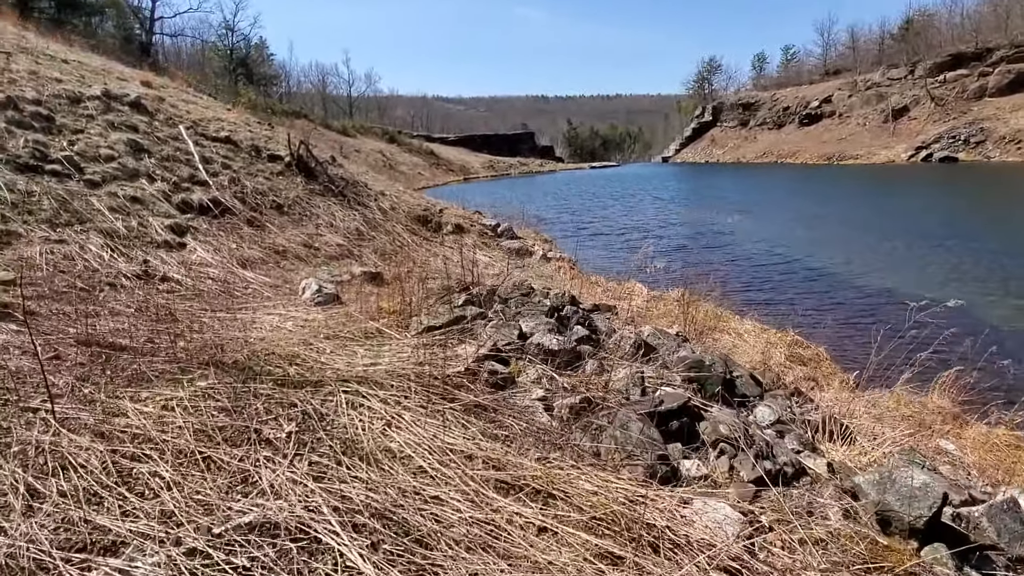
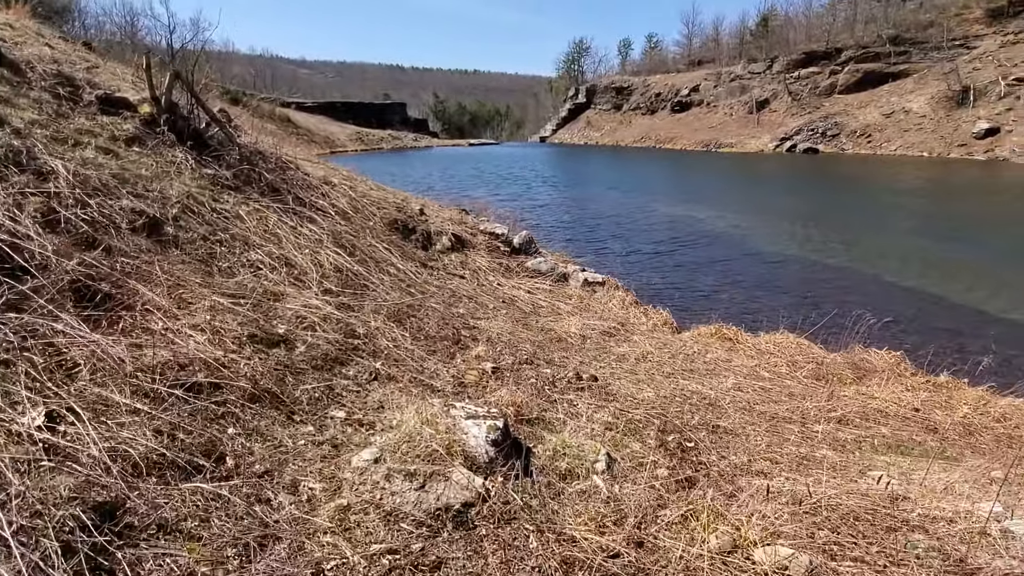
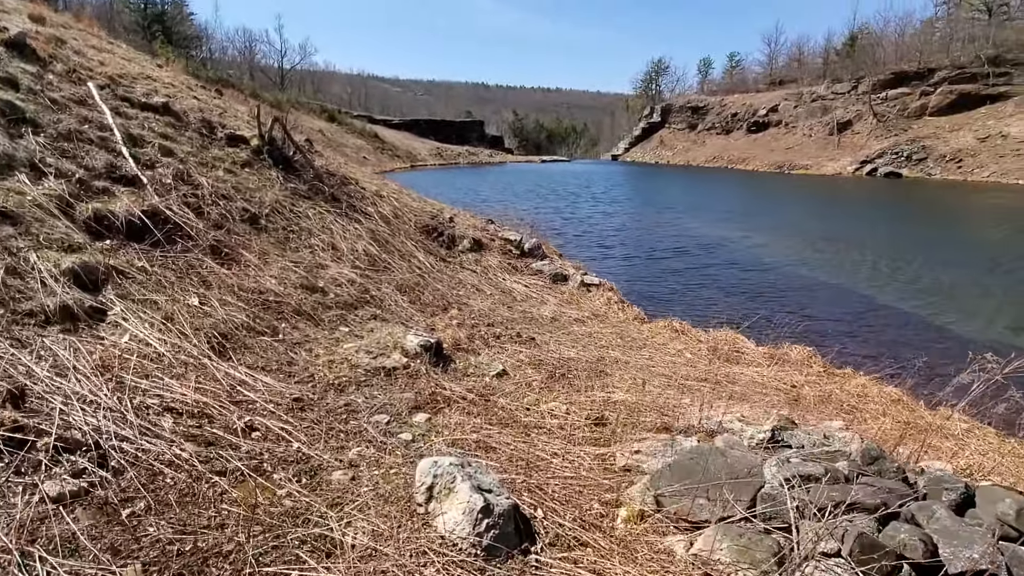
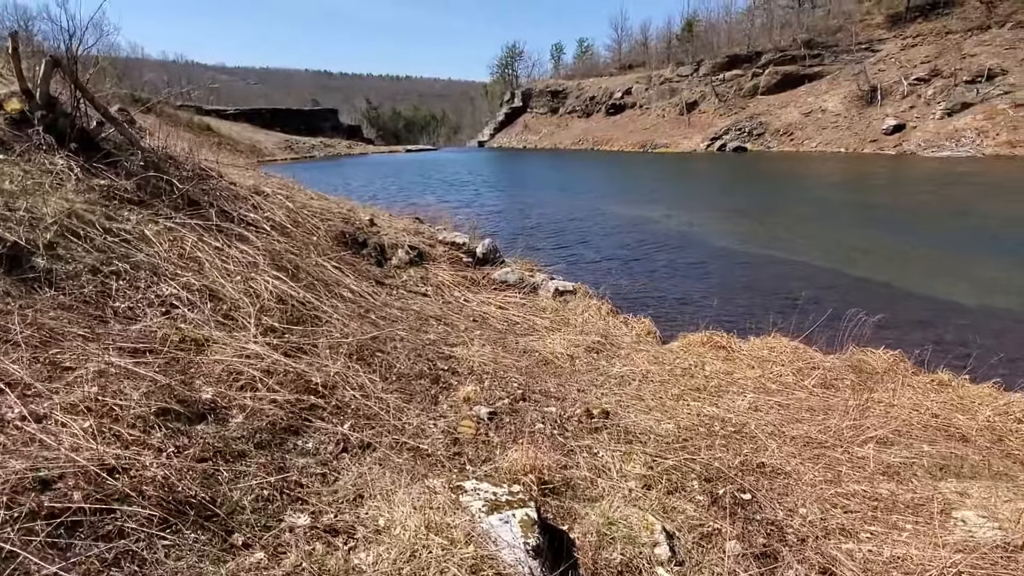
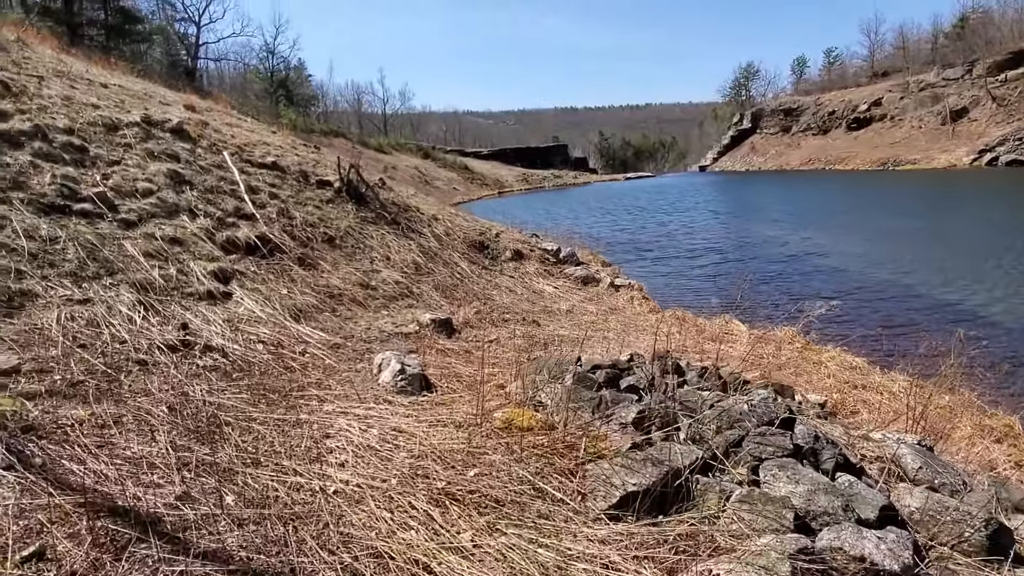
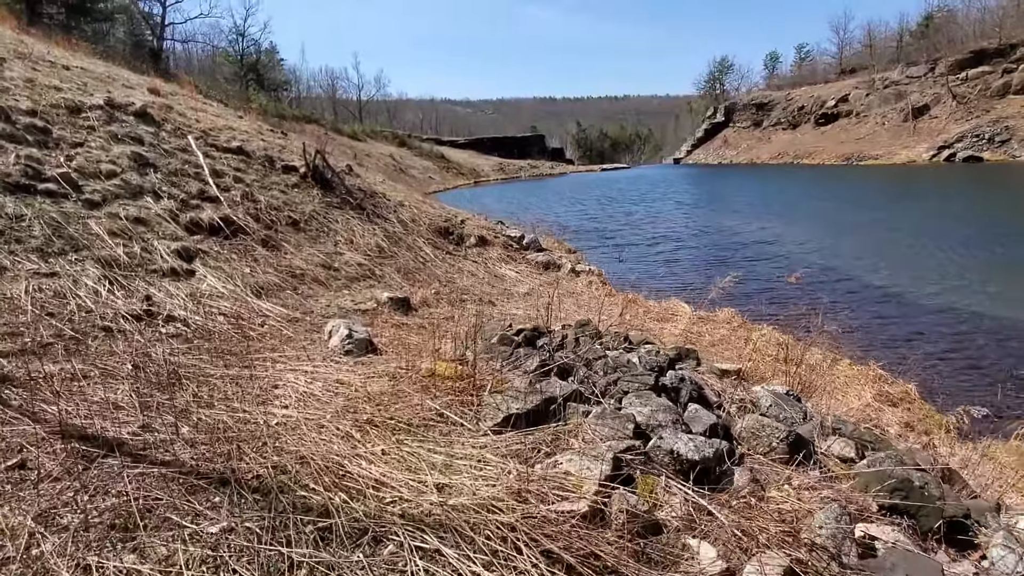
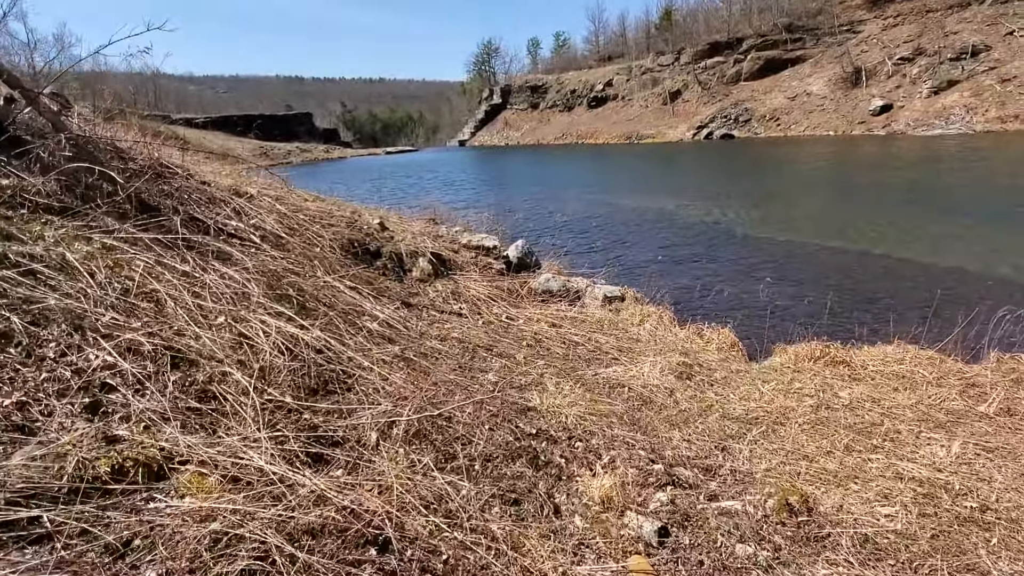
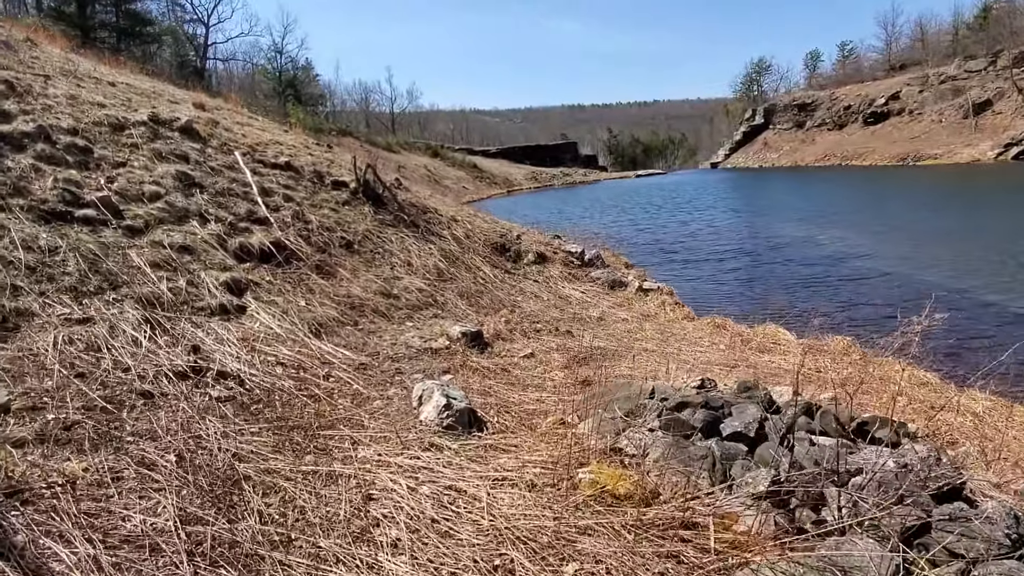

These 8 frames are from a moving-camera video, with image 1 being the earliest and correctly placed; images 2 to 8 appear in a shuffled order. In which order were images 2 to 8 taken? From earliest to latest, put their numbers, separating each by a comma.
6, 5, 8, 3, 2, 4, 7
